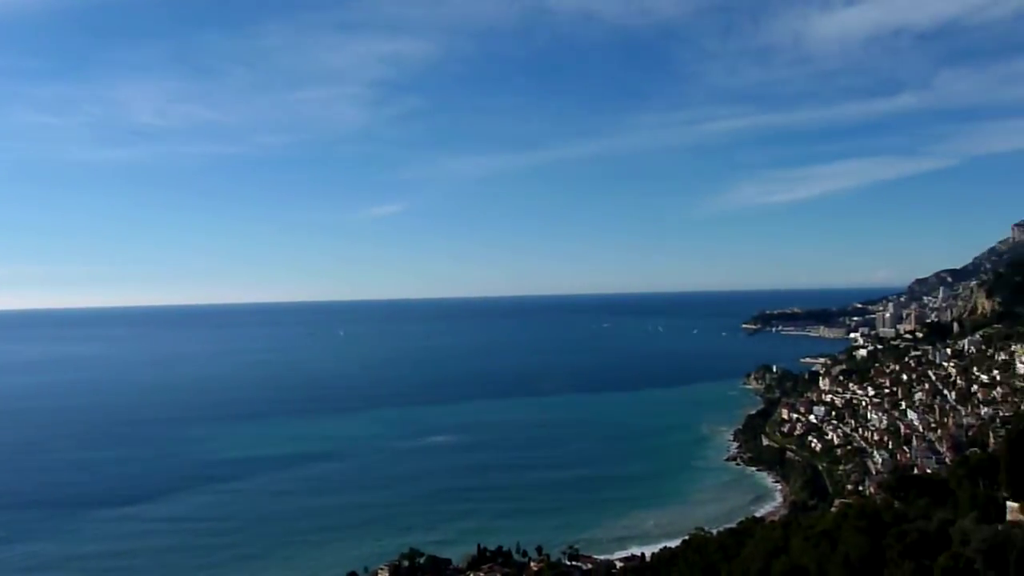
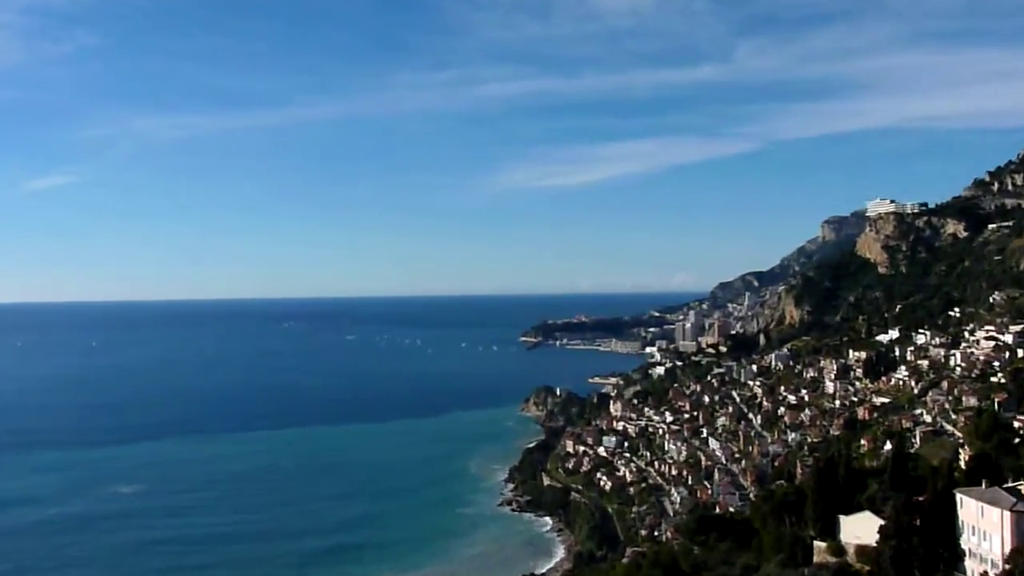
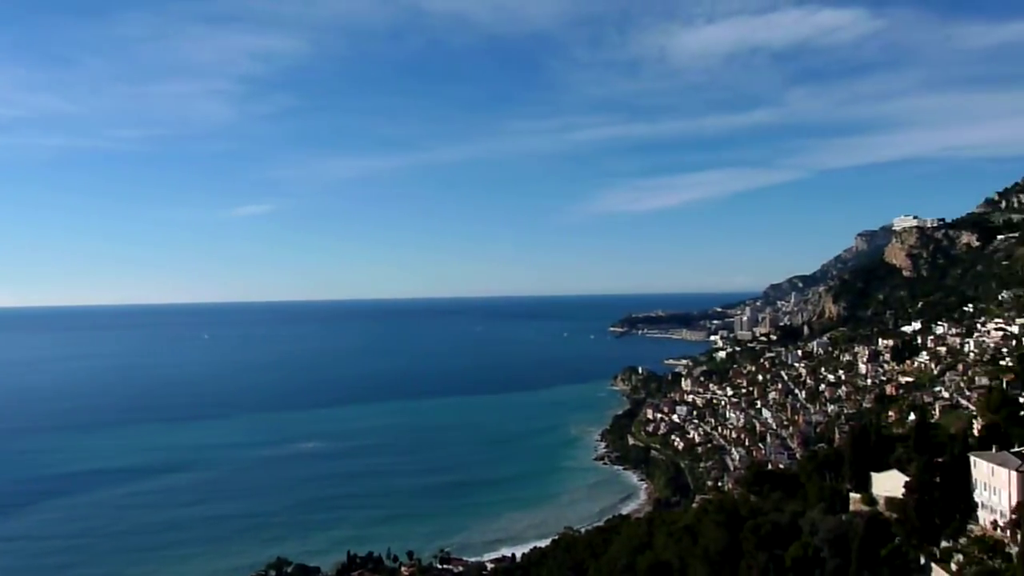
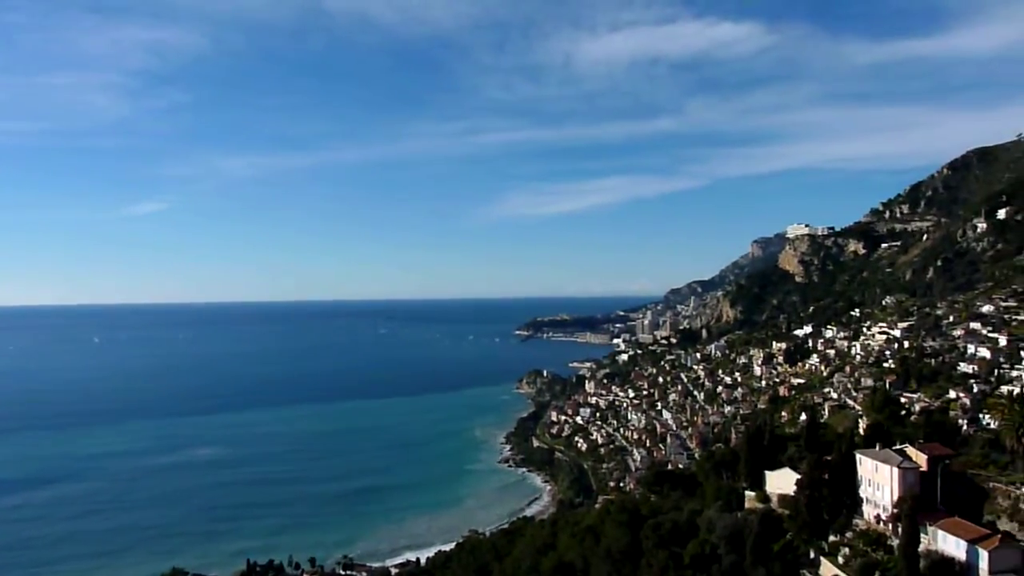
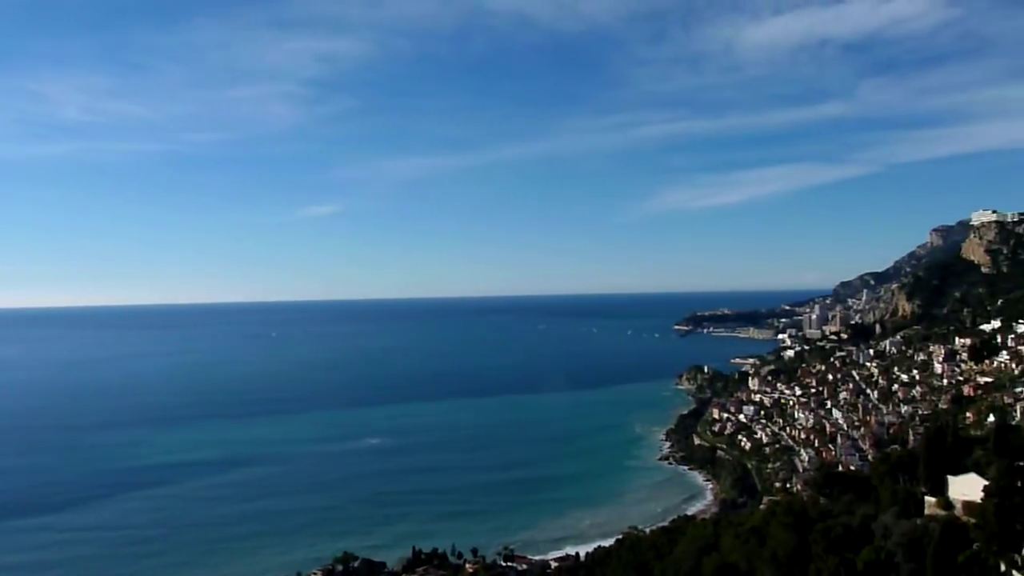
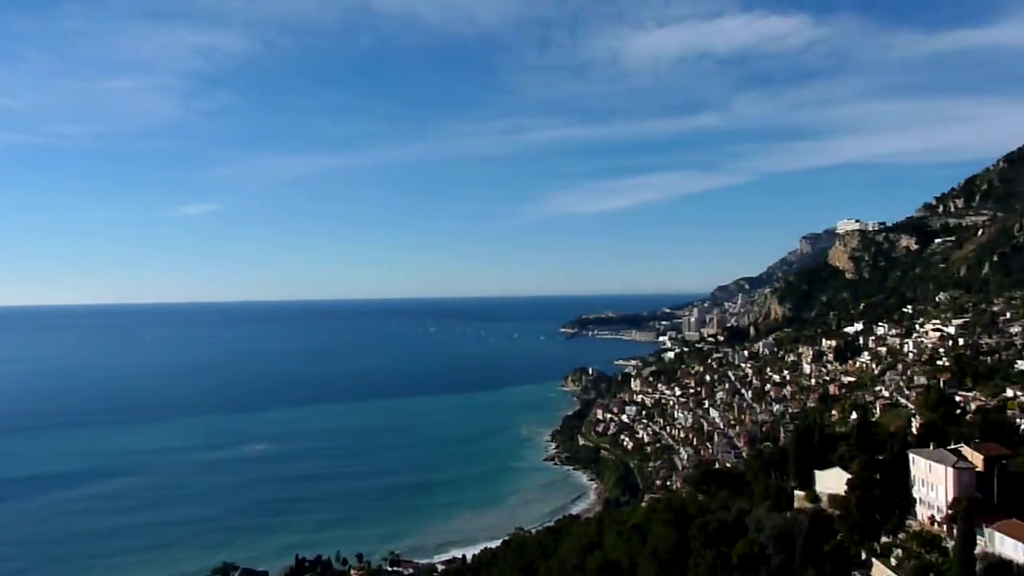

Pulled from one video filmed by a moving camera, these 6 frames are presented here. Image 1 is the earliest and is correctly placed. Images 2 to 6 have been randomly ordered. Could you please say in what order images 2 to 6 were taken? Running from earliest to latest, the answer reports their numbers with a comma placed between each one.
5, 3, 6, 4, 2
